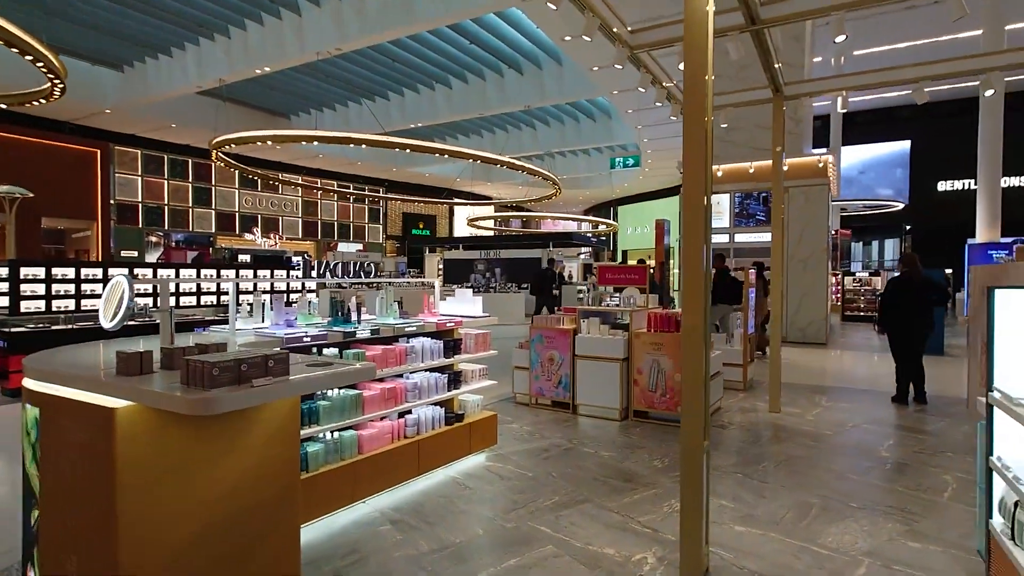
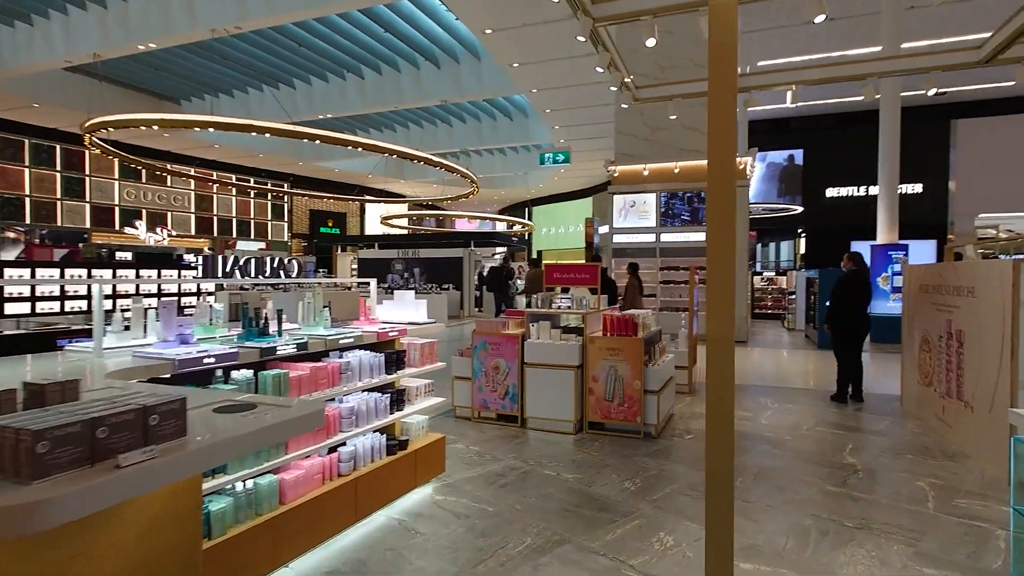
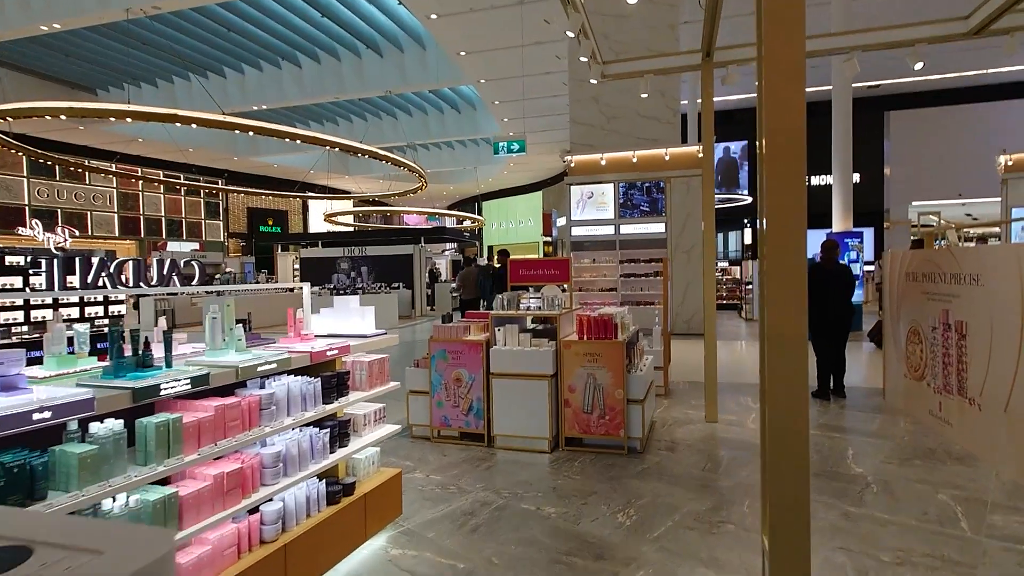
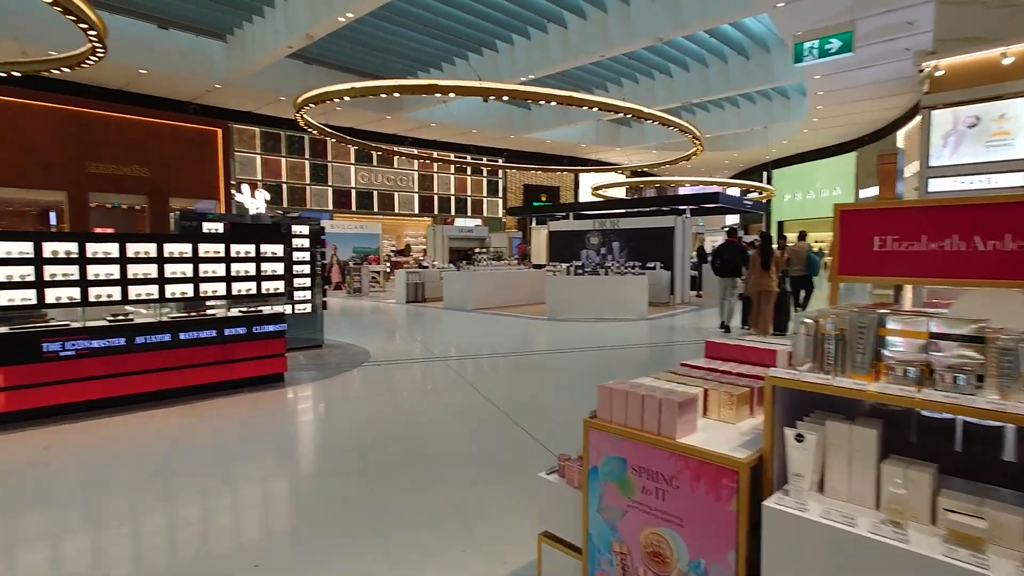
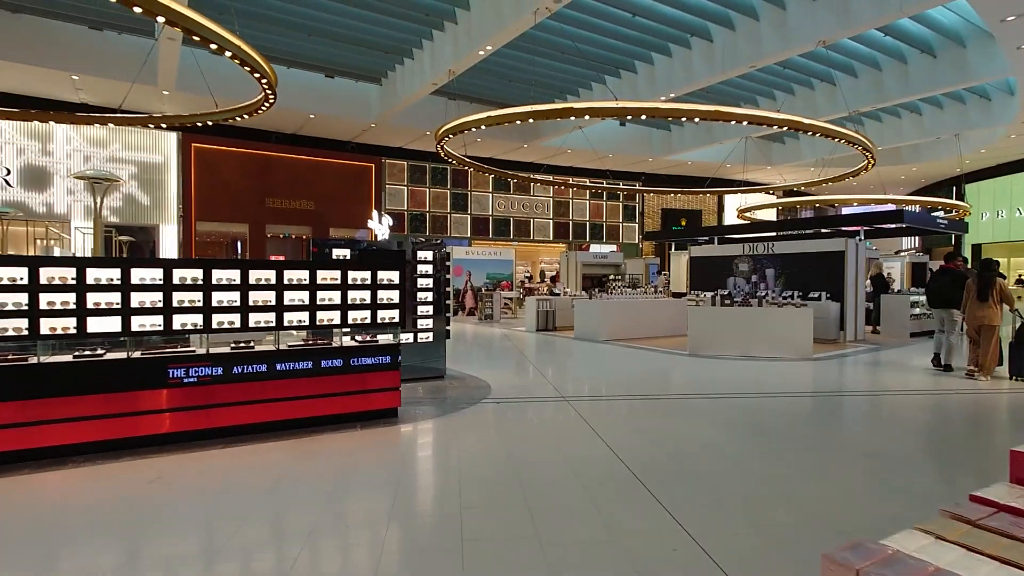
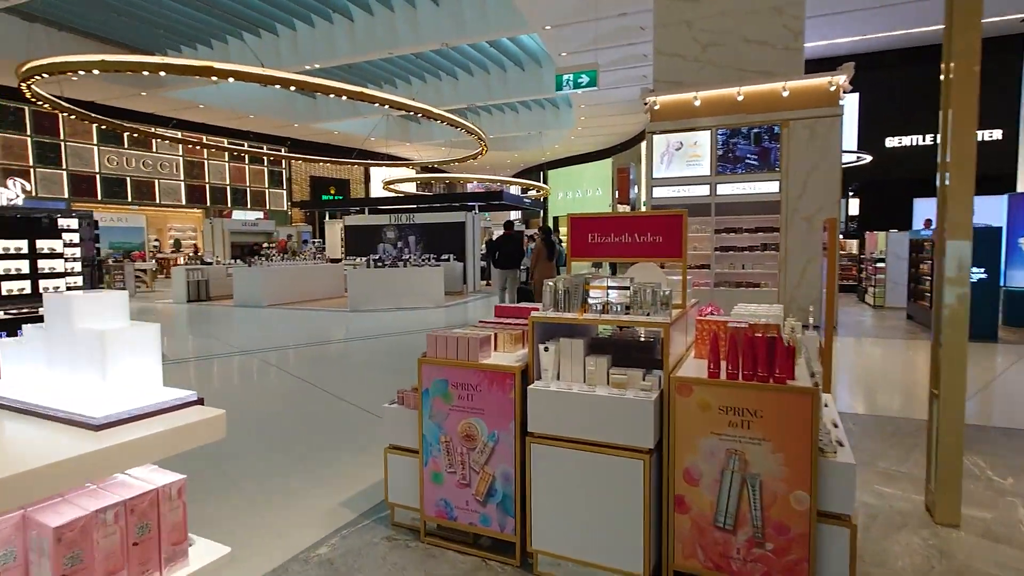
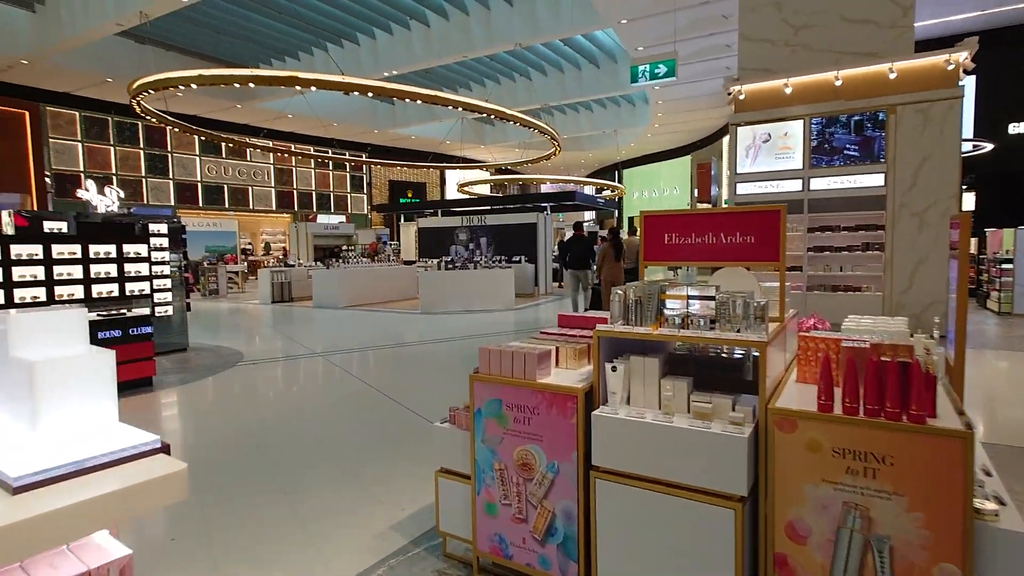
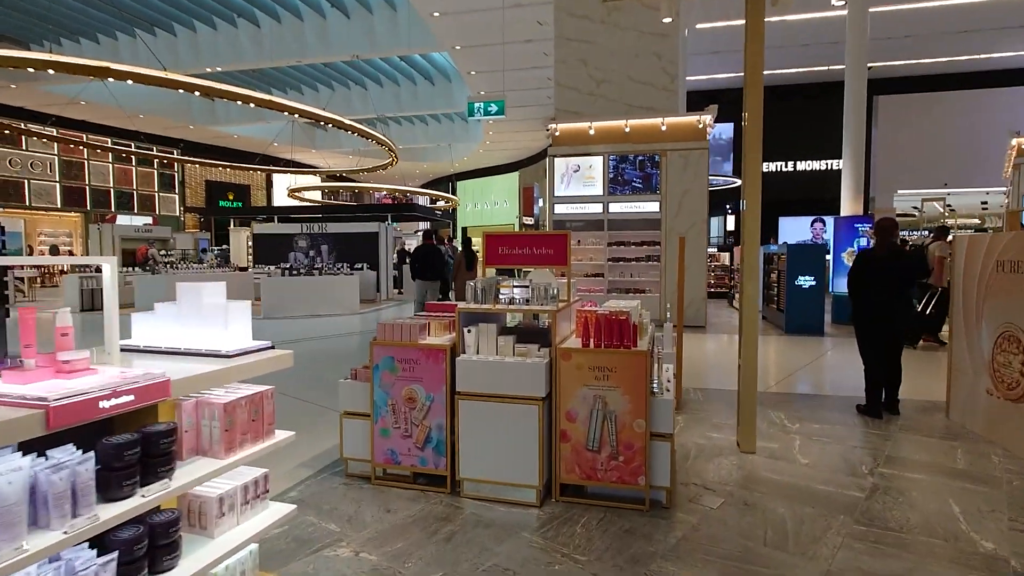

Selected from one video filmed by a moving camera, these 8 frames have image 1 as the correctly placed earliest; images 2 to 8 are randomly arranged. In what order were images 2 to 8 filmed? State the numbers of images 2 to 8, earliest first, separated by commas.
2, 3, 8, 6, 7, 4, 5
